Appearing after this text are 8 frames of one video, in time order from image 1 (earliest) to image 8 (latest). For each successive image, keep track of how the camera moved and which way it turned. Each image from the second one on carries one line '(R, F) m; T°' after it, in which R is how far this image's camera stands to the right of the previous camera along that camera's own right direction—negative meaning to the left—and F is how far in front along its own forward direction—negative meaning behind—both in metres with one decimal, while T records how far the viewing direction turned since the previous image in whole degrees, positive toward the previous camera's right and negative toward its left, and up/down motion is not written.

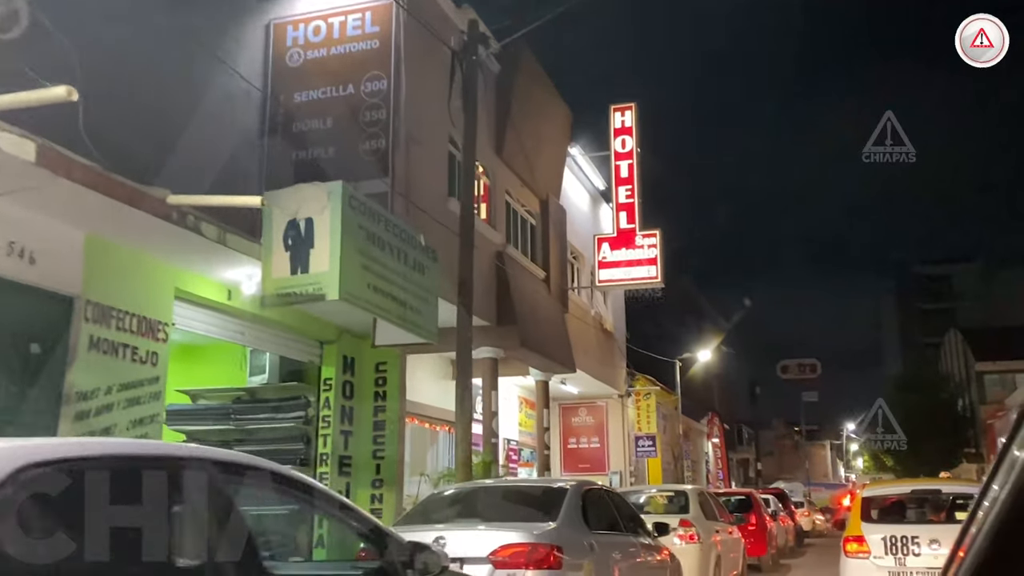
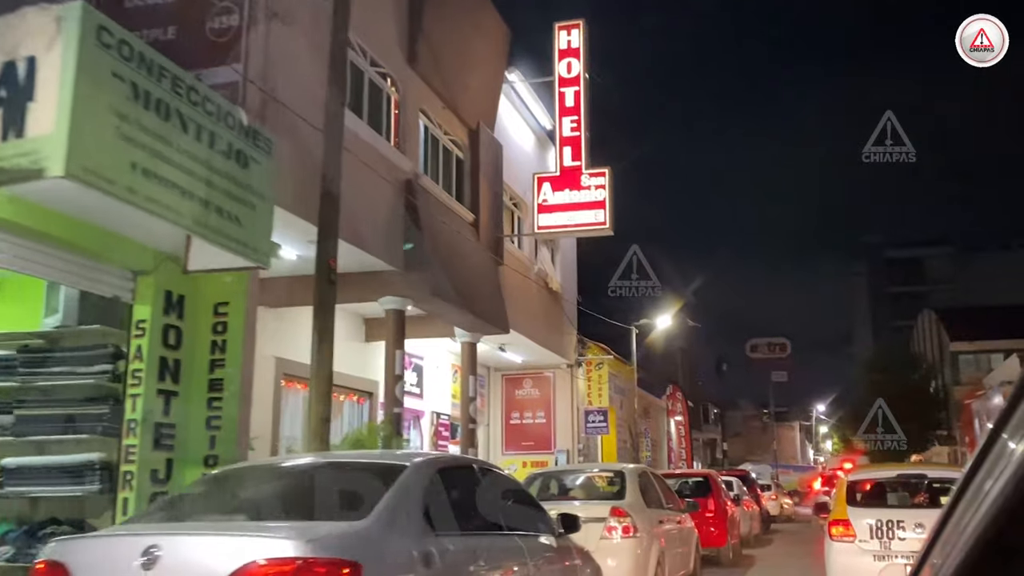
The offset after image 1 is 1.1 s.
(+1.0, +2.8) m; +2°
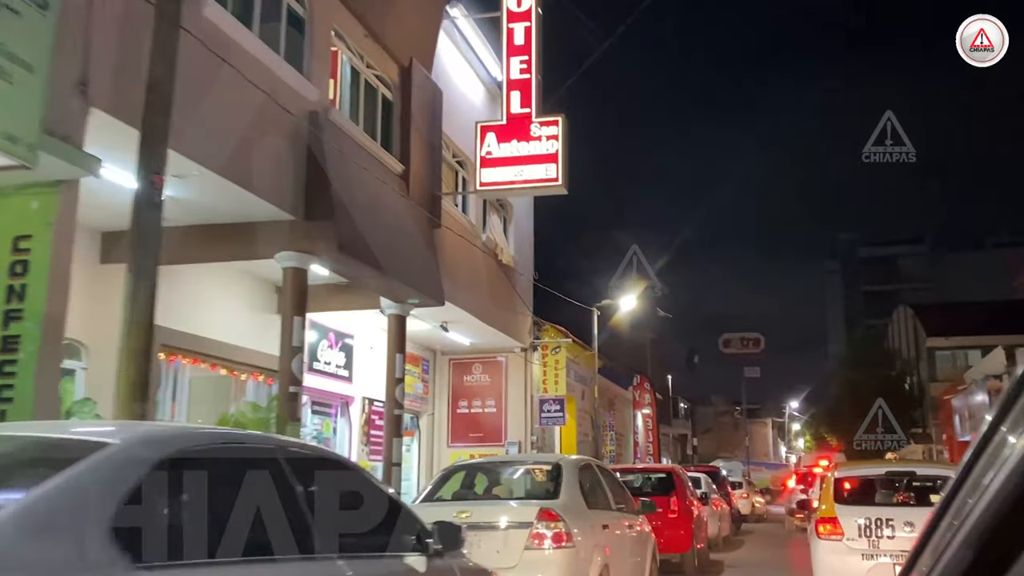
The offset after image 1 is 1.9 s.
(+0.6, +2.1) m; +2°
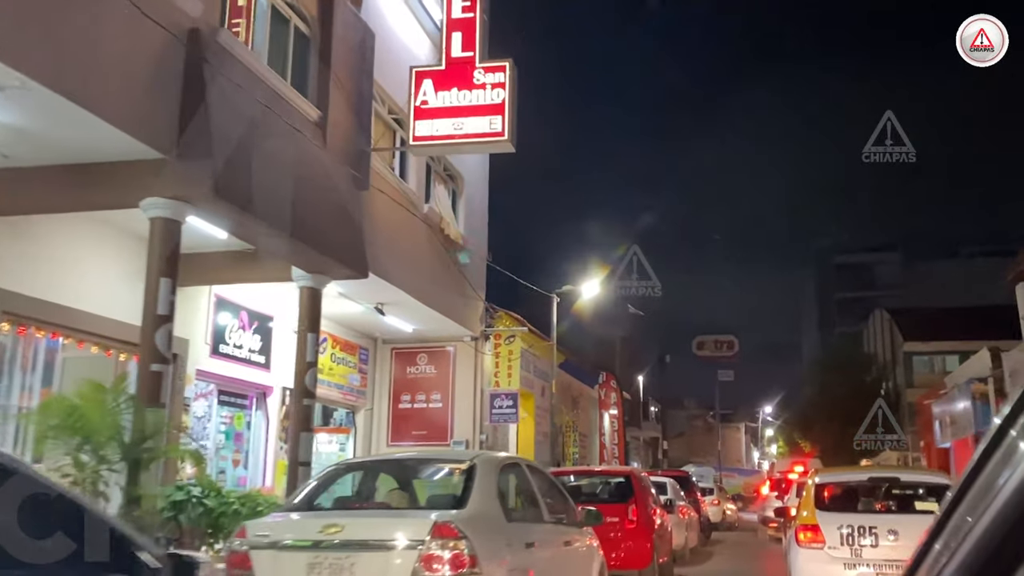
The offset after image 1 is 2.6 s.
(+0.6, +1.9) m; +2°
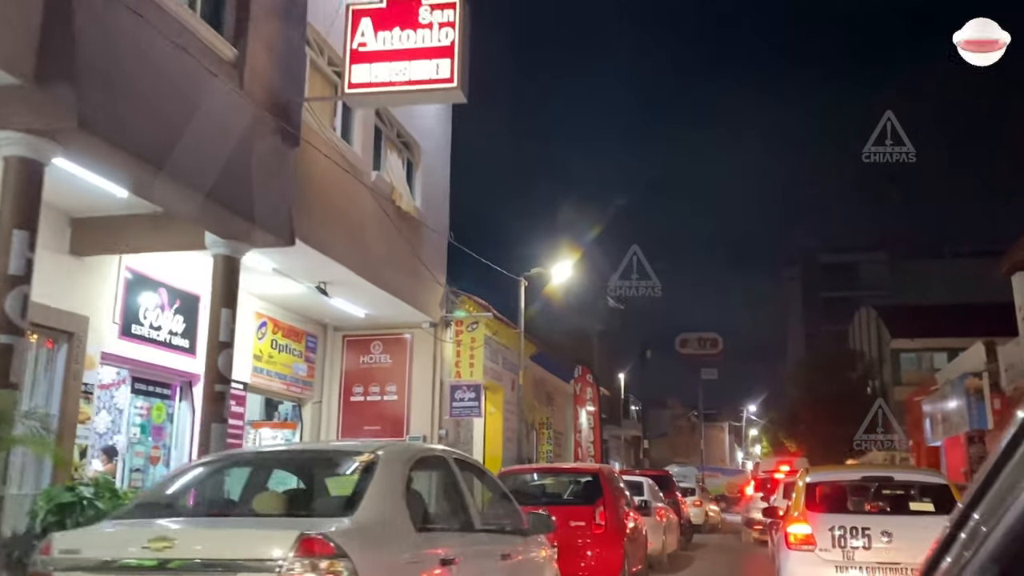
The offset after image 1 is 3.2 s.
(+0.4, +1.5) m; +1°
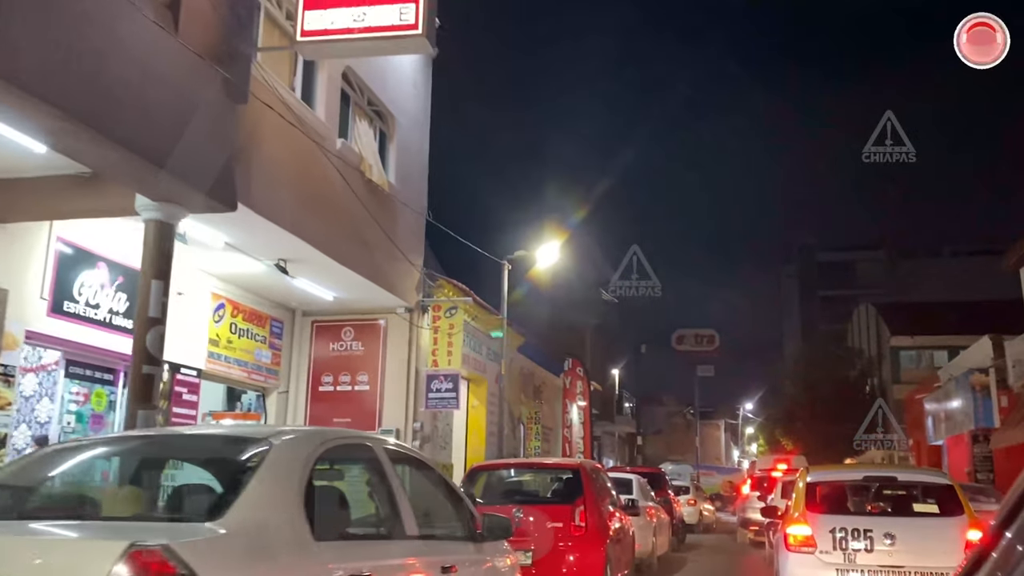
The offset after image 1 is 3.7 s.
(+0.3, +1.1) m; 0°
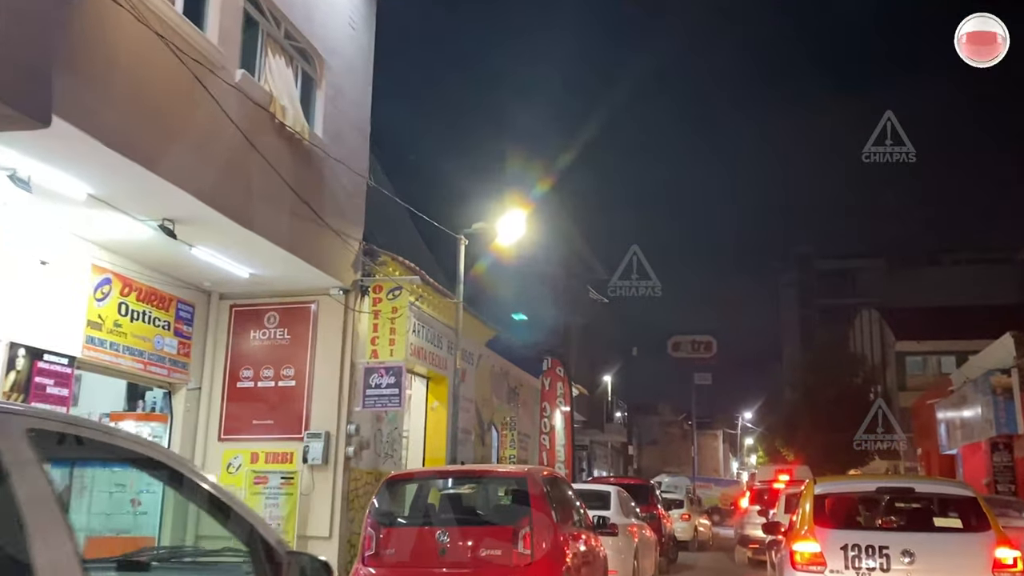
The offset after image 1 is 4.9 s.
(+0.7, +2.4) m; 0°
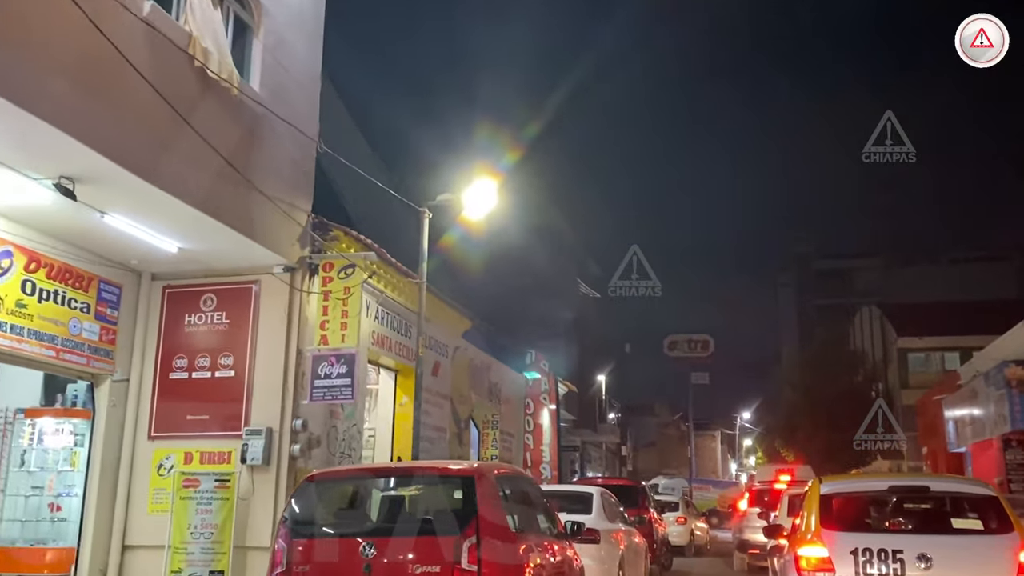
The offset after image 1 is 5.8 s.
(+0.4, +1.5) m; 0°
